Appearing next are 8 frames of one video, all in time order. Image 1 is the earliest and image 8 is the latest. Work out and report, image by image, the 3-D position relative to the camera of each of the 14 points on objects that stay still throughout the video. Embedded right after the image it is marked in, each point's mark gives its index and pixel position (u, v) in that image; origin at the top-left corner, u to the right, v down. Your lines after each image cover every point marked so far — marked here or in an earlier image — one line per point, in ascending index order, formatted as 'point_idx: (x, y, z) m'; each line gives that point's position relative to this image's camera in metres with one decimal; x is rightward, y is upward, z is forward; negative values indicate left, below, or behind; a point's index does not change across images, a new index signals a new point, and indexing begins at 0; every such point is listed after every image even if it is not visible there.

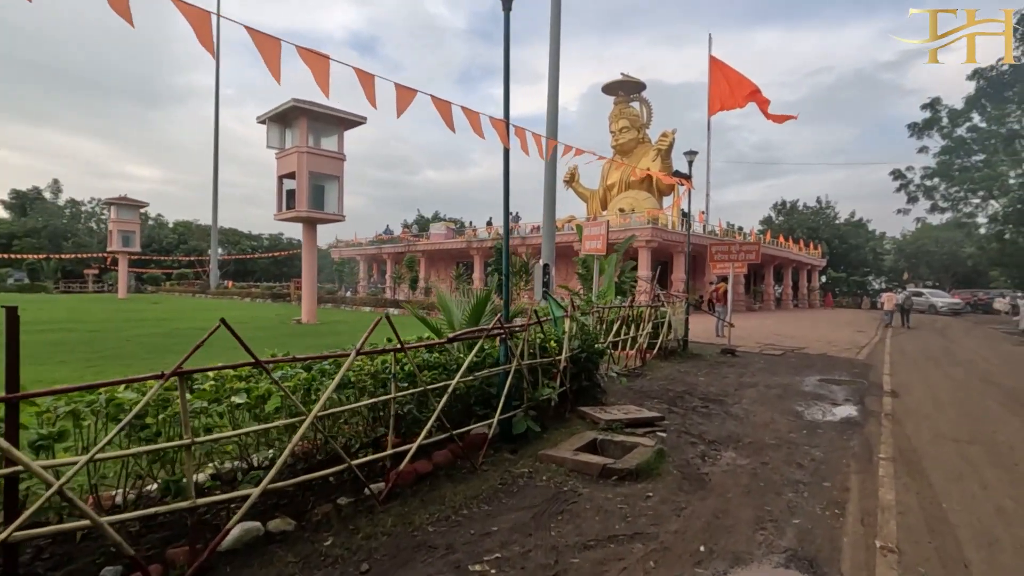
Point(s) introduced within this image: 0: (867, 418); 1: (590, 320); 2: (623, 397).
0: (+4.2, -1.5, +6.4) m
1: (+1.1, -0.4, +7.4) m
2: (+1.5, -1.4, +7.0) m
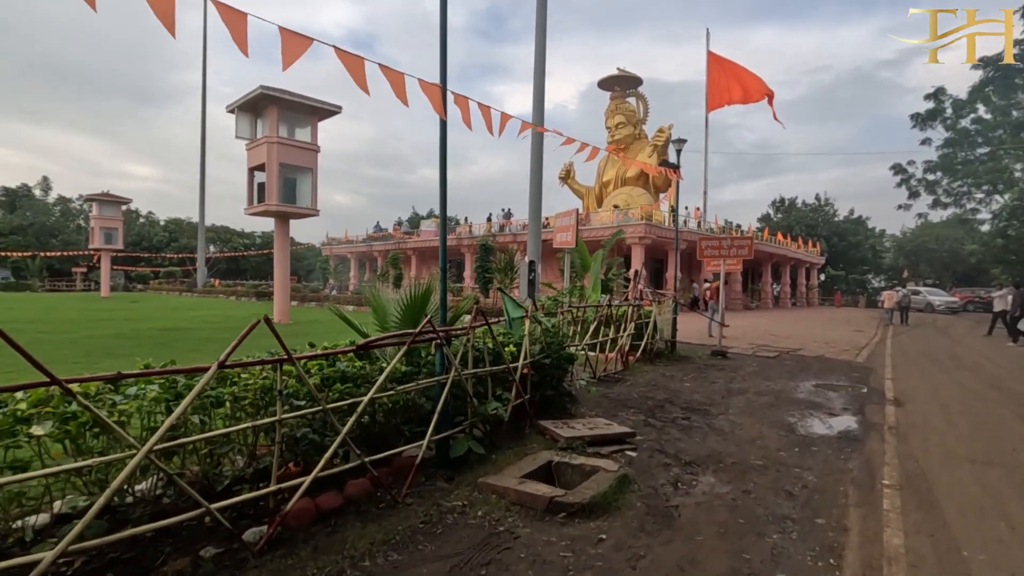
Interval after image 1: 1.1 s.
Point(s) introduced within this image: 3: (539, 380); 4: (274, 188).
0: (+3.7, -1.5, +5.6) m
1: (+0.6, -0.4, +6.7) m
2: (+1.0, -1.4, +6.3) m
3: (+0.3, -0.9, +5.6) m
4: (-6.2, +2.6, +14.1) m
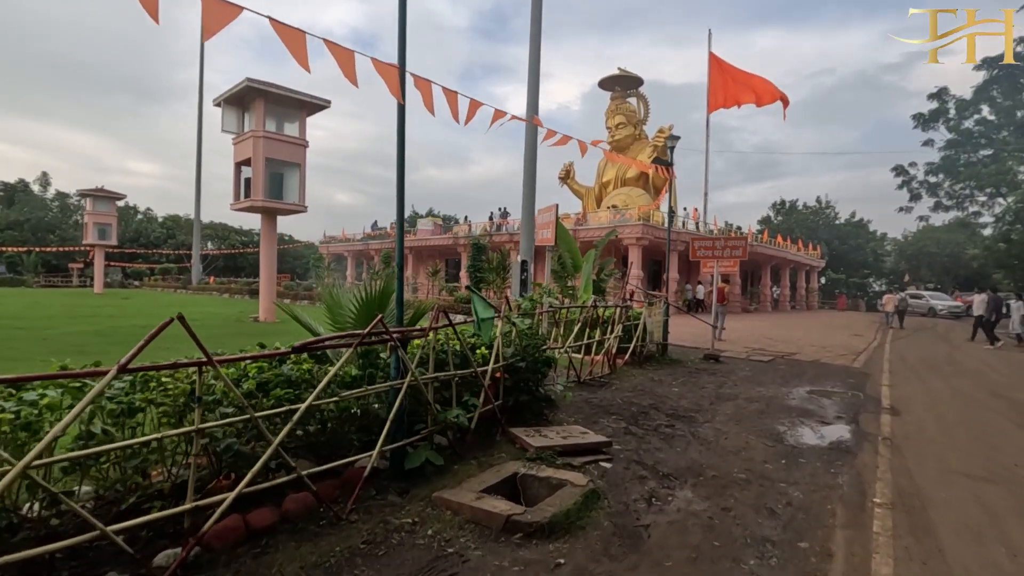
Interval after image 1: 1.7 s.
0: (+3.4, -1.5, +5.3) m
1: (+0.3, -0.4, +6.3) m
2: (+0.7, -1.4, +6.0) m
3: (0.0, -0.9, +5.2) m
4: (-6.4, +2.7, +13.8) m
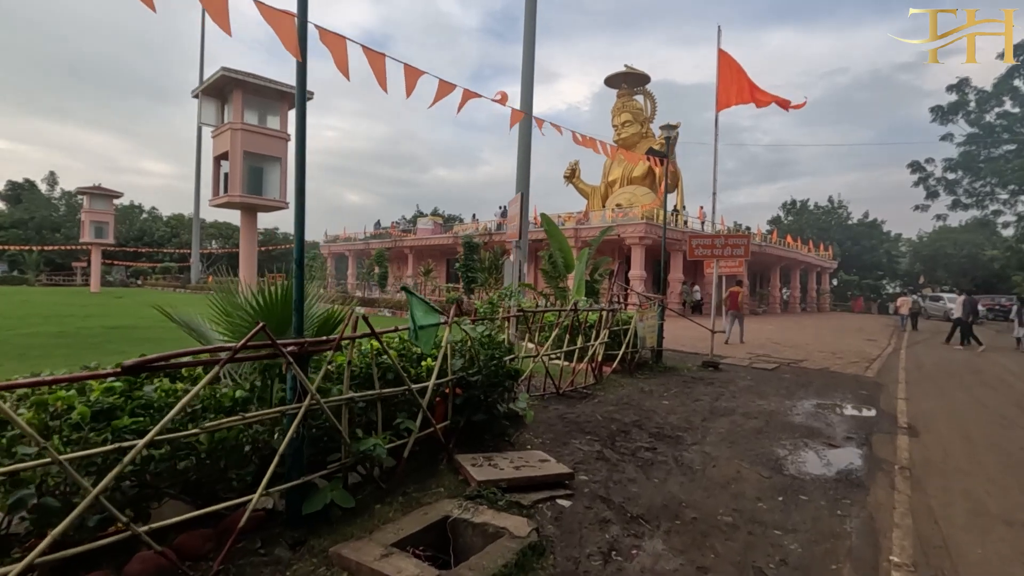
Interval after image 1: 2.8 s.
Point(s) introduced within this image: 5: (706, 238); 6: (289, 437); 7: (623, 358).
0: (+3.0, -1.5, +4.5) m
1: (0.0, -0.4, +5.6) m
2: (+0.4, -1.4, +5.2) m
3: (-0.4, -1.0, +4.5) m
4: (-6.7, +2.7, +13.1) m
5: (+3.5, +0.9, +9.9) m
6: (-1.2, -0.8, +3.0) m
7: (+1.8, -1.1, +8.5) m
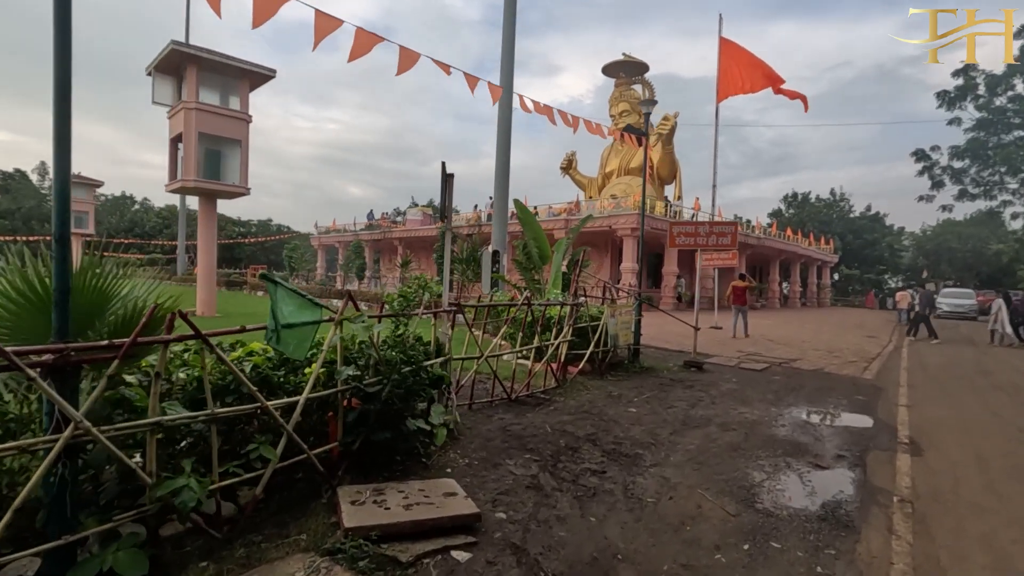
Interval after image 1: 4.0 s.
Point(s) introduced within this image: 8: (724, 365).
0: (+2.4, -1.5, +3.7) m
1: (-0.6, -0.3, +4.7) m
2: (-0.3, -1.3, +4.4) m
3: (-1.0, -0.9, +3.7) m
4: (-7.2, +2.9, +12.3) m
5: (+3.0, +1.0, +9.0) m
6: (-1.8, -0.8, +2.1) m
7: (+1.1, -1.0, +7.6) m
8: (+3.7, -1.3, +9.4) m
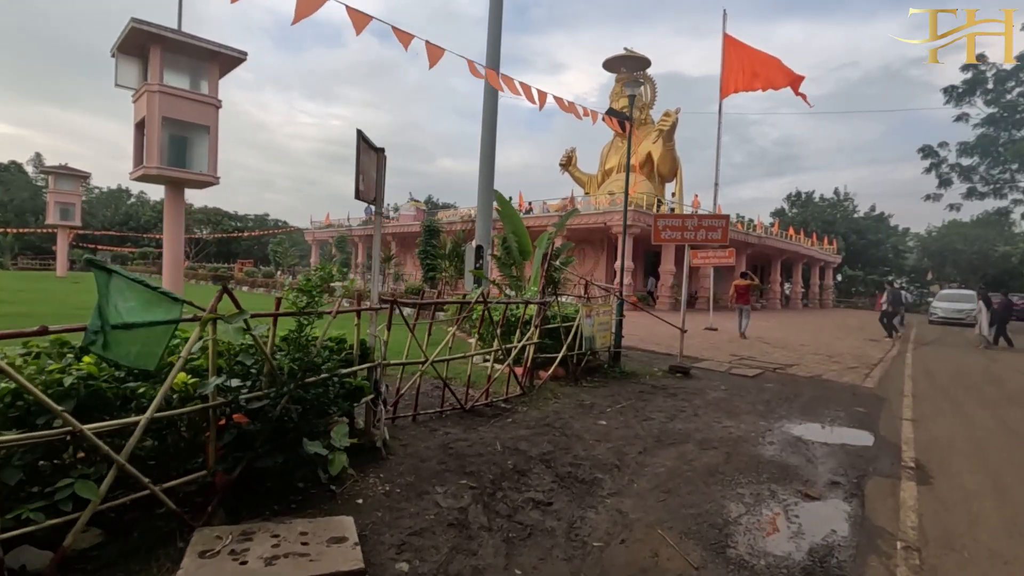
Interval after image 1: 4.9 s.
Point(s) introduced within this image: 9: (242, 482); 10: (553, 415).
0: (+1.9, -1.5, +3.0) m
1: (-1.1, -0.2, +4.1) m
2: (-0.7, -1.3, +3.7) m
3: (-1.4, -0.8, +3.0) m
4: (-7.6, +3.0, +11.6) m
5: (+2.5, +1.1, +8.3) m
6: (-2.3, -0.7, +1.5) m
7: (+0.7, -0.9, +7.0) m
8: (+3.3, -1.3, +8.7) m
9: (-1.5, -1.1, +3.0) m
10: (+0.4, -1.3, +5.5) m
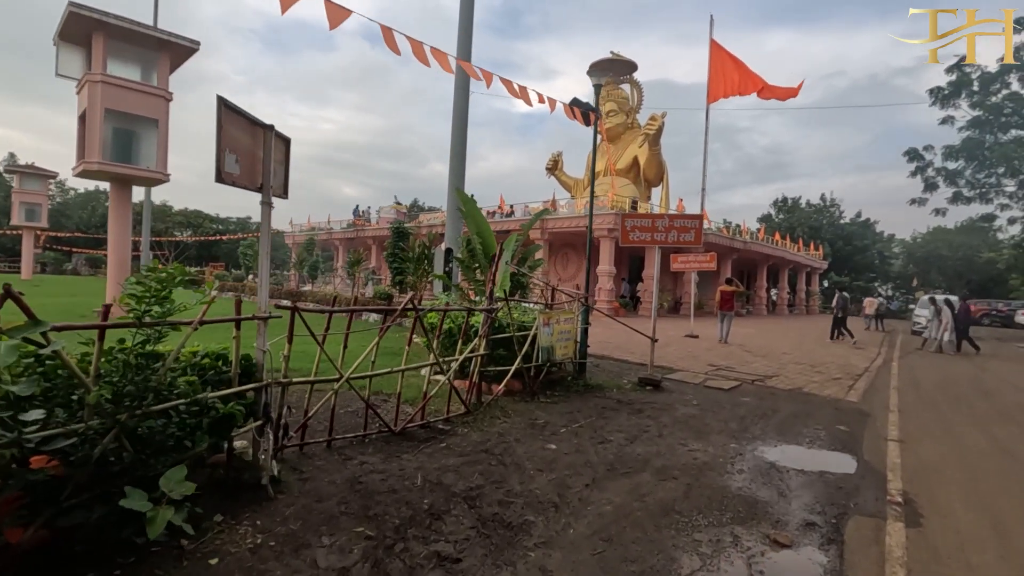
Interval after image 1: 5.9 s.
0: (+1.4, -1.5, +2.4) m
1: (-1.6, -0.3, +3.4) m
2: (-1.3, -1.3, +3.0) m
3: (-1.9, -0.9, +2.3) m
4: (-8.3, +2.9, +10.9) m
5: (+1.9, +1.0, +7.7) m
6: (-2.8, -0.7, +0.8) m
7: (+0.1, -1.0, +6.3) m
8: (+2.6, -1.4, +8.1) m
9: (-2.0, -1.1, +2.3) m
10: (-0.1, -1.3, +4.9) m
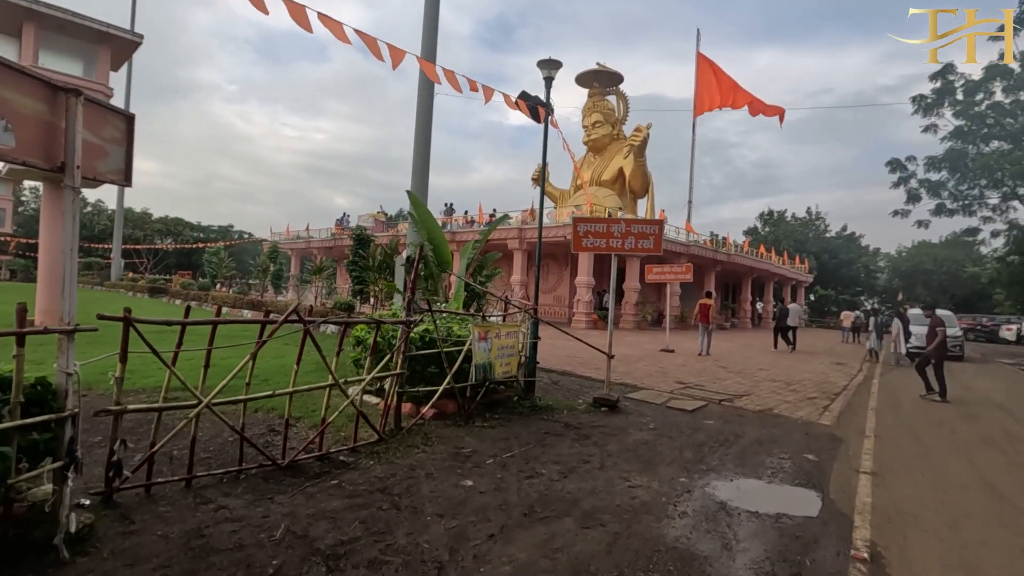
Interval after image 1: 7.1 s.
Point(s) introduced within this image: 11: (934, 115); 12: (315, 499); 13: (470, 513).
0: (+0.8, -1.5, +1.7) m
1: (-2.3, -0.3, +2.7) m
2: (-1.9, -1.4, +2.3) m
3: (-2.6, -0.9, +1.6) m
4: (-9.0, +2.8, +10.1) m
5: (+1.2, +0.8, +7.1) m
6: (-3.4, -0.7, 0.0) m
7: (-0.6, -1.1, +5.6) m
8: (+1.9, -1.6, +7.4) m
9: (-2.7, -1.1, +1.6) m
10: (-0.8, -1.4, +4.2) m
11: (+14.9, +6.0, +19.1) m
12: (-1.3, -1.4, +3.6) m
13: (-0.2, -1.5, +3.6) m
